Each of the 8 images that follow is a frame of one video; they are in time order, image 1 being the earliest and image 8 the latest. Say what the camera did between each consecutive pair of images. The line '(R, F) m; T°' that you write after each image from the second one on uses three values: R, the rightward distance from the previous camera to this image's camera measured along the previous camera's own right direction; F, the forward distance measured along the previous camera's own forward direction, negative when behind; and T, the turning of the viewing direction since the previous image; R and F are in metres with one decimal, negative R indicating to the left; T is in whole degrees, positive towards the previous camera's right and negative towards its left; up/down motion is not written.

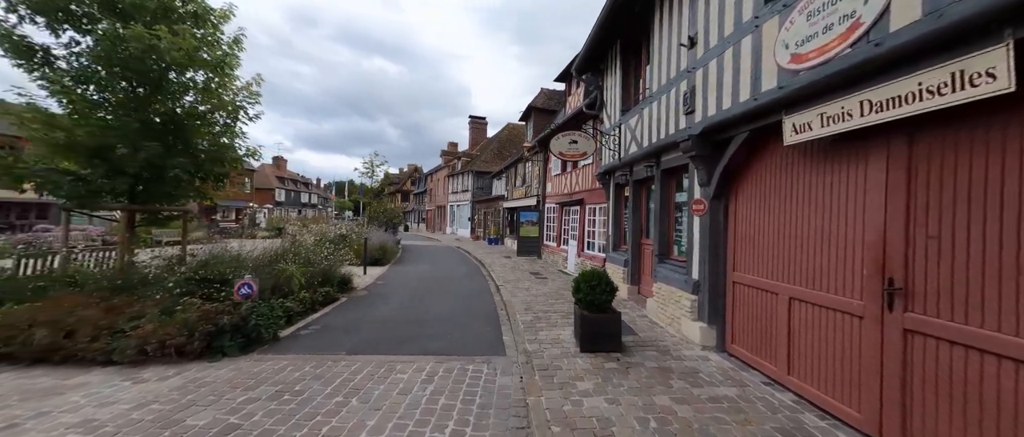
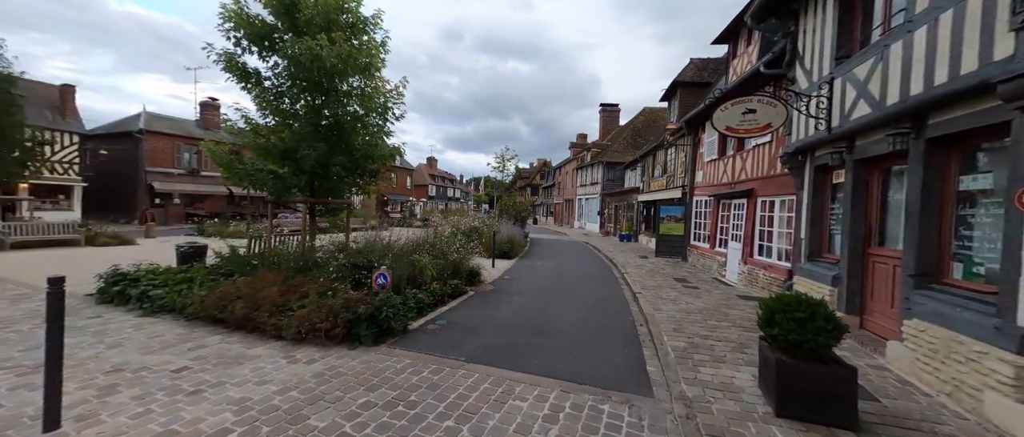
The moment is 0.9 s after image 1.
(-0.2, +0.7) m; -21°
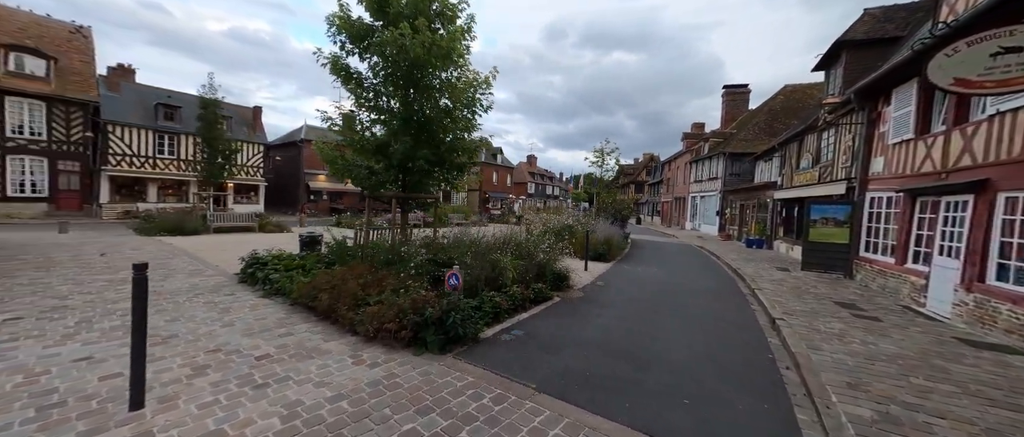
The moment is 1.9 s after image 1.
(+0.1, +0.7) m; -16°
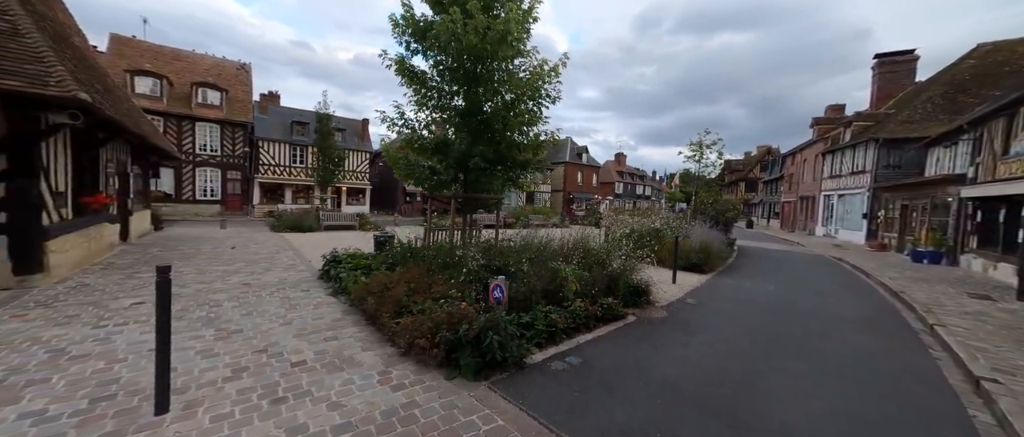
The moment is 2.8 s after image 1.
(+0.3, +0.7) m; -14°
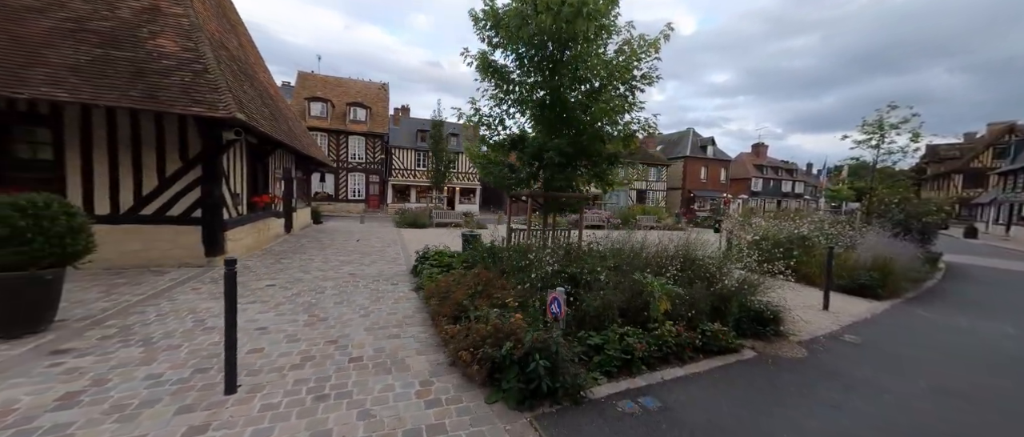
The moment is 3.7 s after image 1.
(+0.4, +0.6) m; -18°
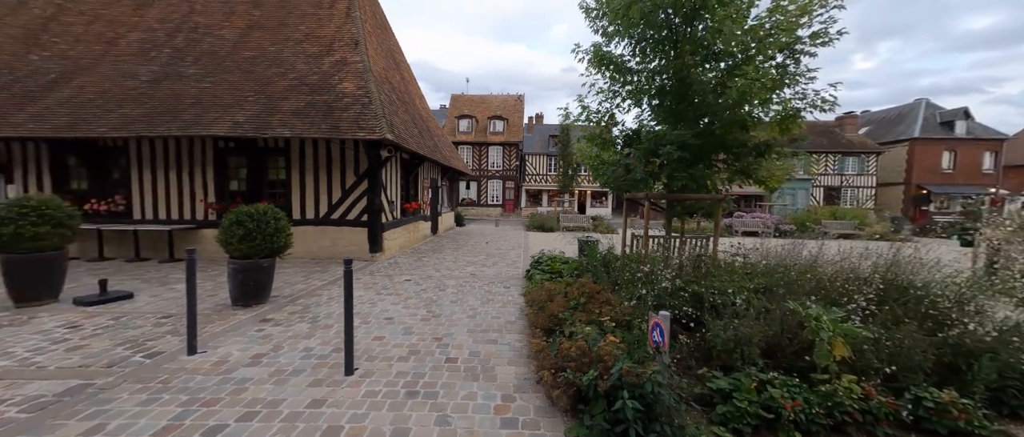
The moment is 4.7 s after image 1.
(+0.3, +0.3) m; -22°
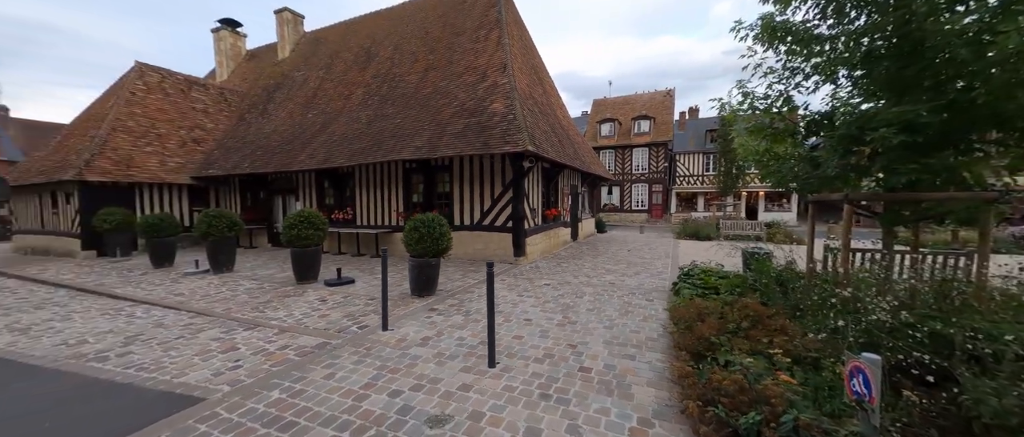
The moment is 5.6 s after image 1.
(+0.1, 0.0) m; -23°
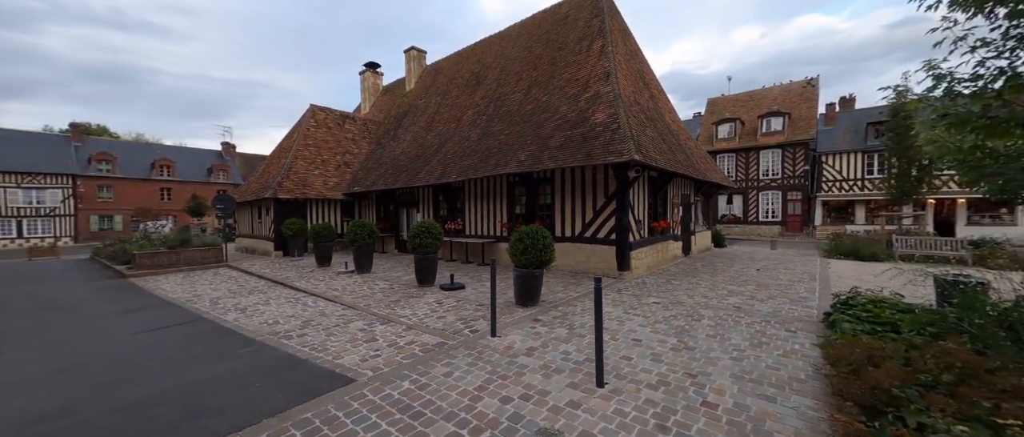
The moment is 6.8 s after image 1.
(-0.1, 0.0) m; -16°
